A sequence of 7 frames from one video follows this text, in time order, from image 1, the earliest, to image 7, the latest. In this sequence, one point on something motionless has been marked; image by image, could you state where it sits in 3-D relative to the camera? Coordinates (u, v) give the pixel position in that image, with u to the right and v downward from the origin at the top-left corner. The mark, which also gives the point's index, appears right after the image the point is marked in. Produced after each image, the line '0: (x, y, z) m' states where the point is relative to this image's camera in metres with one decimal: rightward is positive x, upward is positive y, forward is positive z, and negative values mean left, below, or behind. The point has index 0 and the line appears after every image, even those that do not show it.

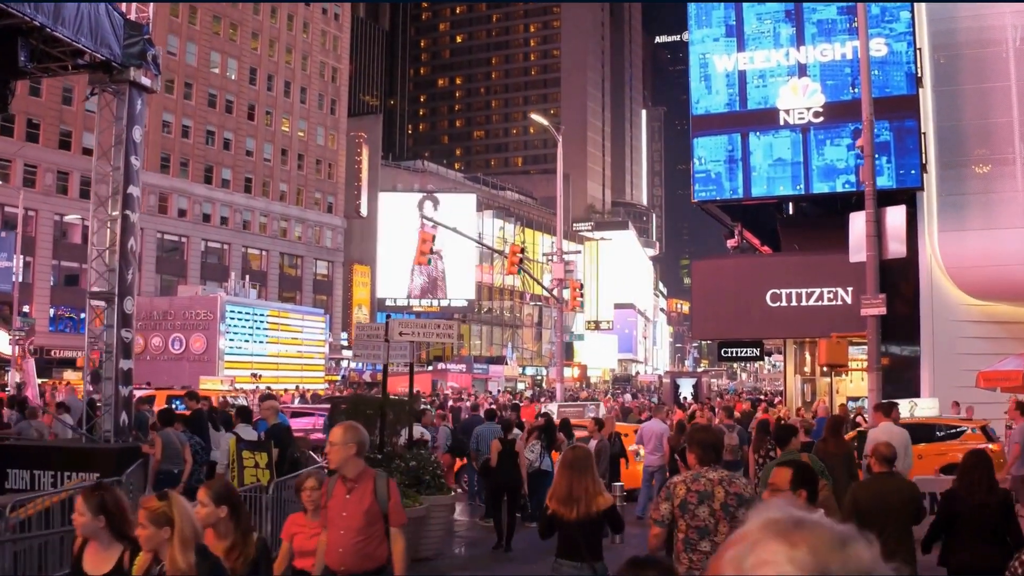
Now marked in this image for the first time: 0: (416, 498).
0: (-1.1, -2.4, +11.4) m
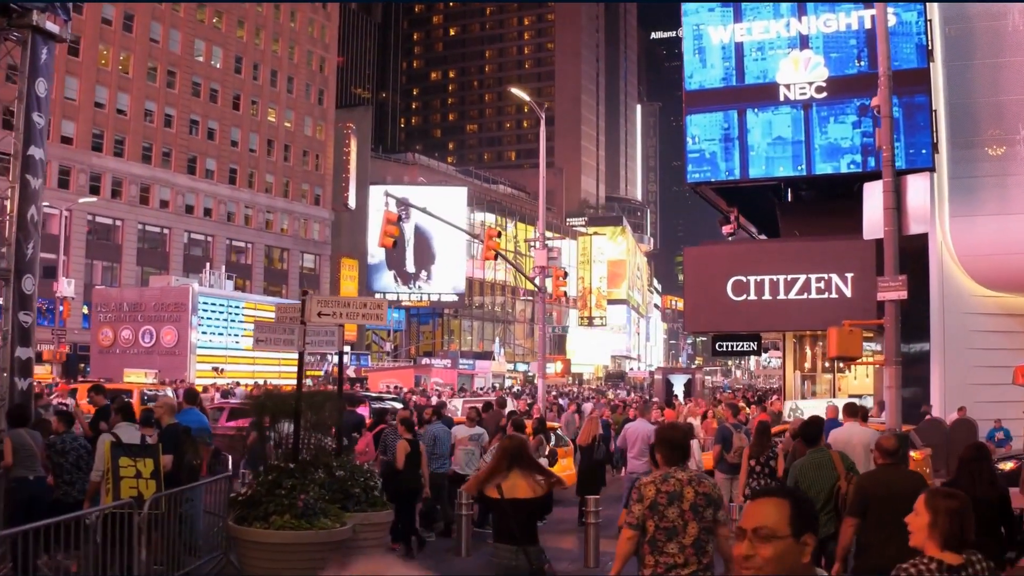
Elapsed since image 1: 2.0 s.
0: (-1.7, -2.1, +9.3) m
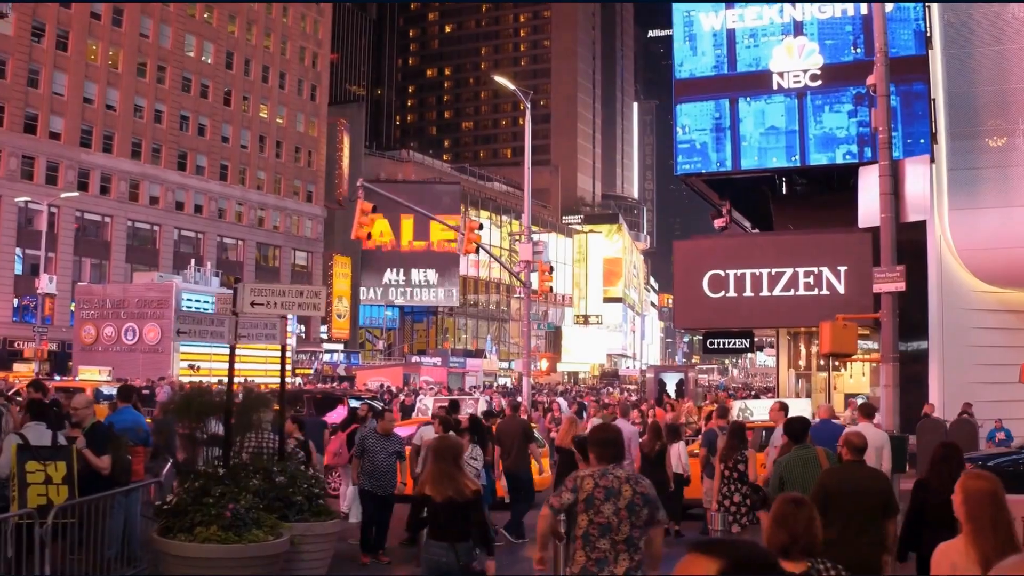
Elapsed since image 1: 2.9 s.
0: (-2.0, -2.0, +8.4) m
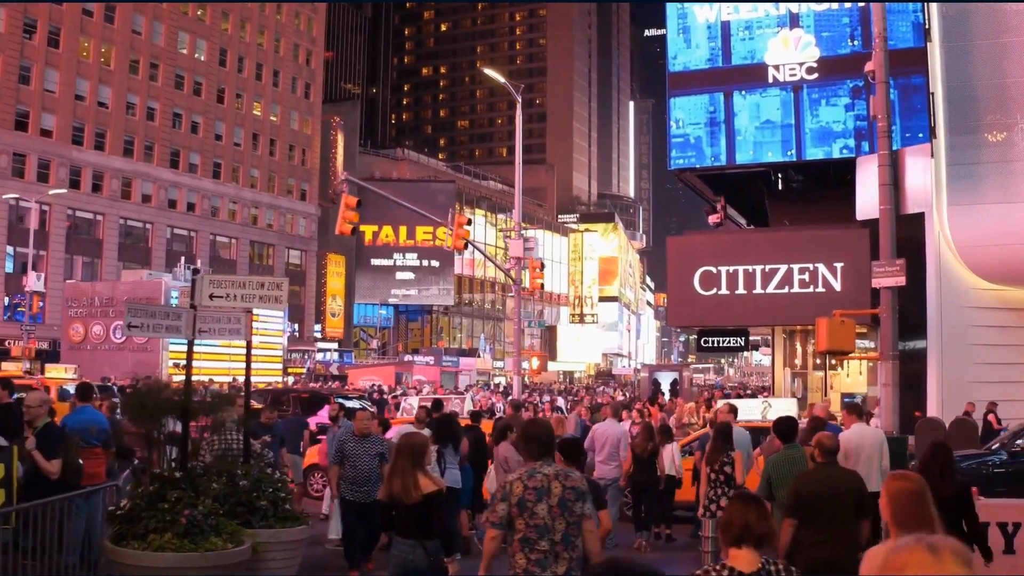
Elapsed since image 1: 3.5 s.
0: (-2.2, -2.0, +7.9) m
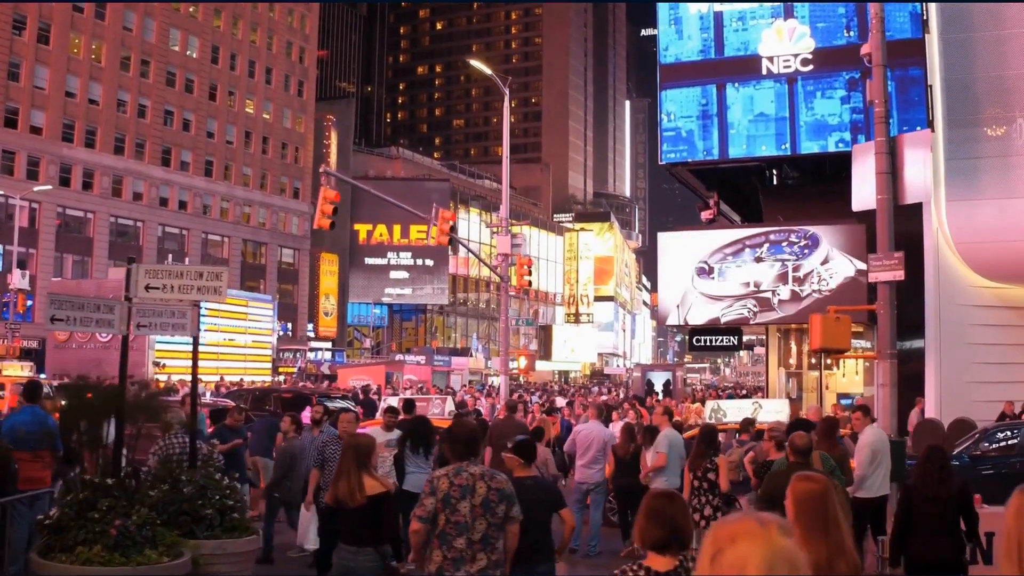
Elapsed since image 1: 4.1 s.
0: (-2.5, -1.9, +7.2) m
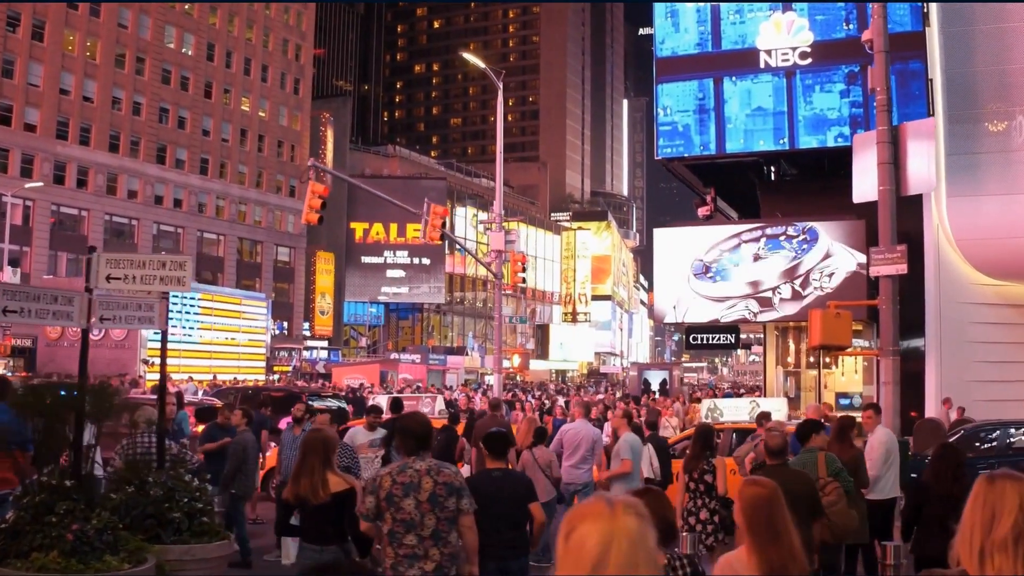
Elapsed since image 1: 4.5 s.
0: (-2.6, -1.8, +6.8) m
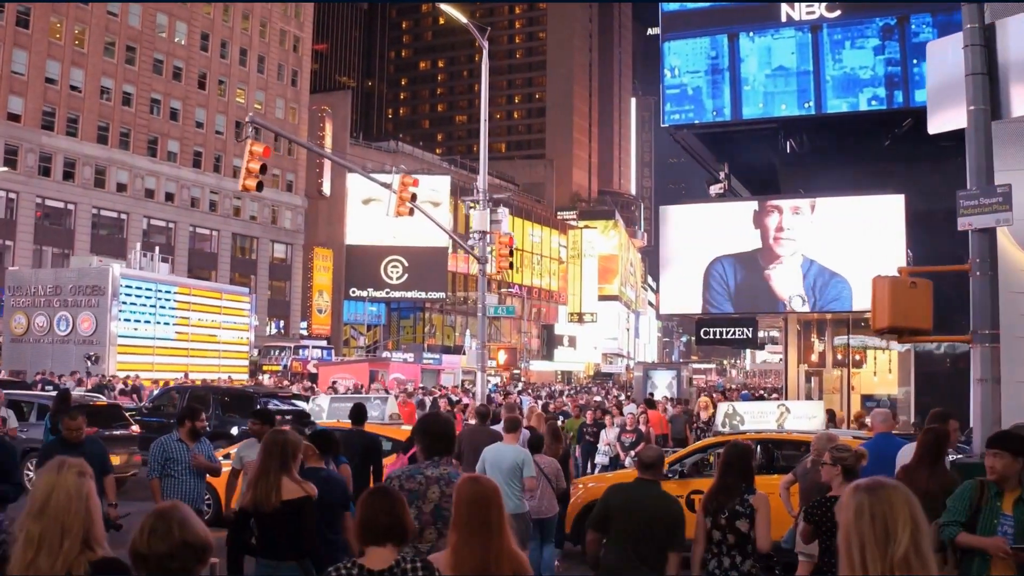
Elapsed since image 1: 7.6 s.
0: (-3.0, -1.5, +3.9) m
